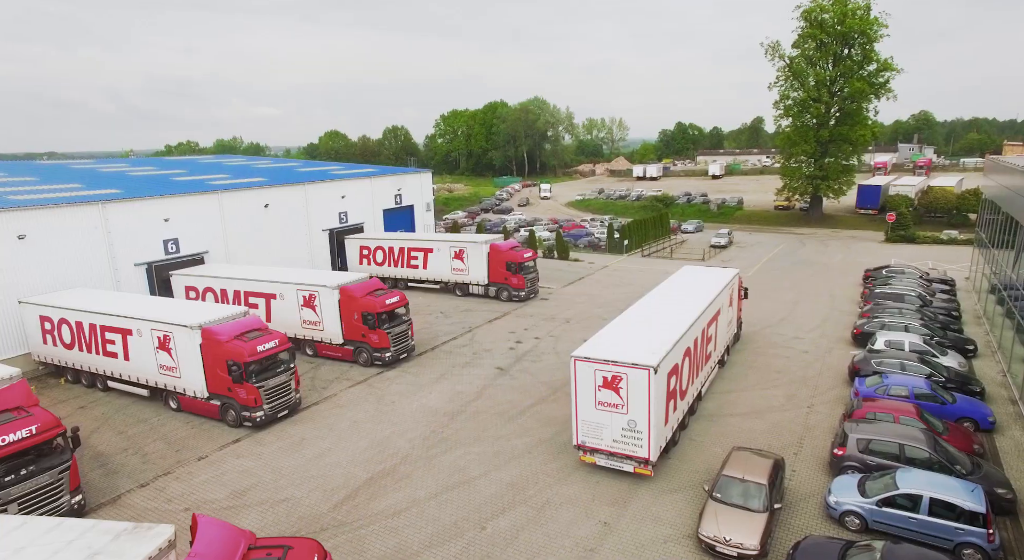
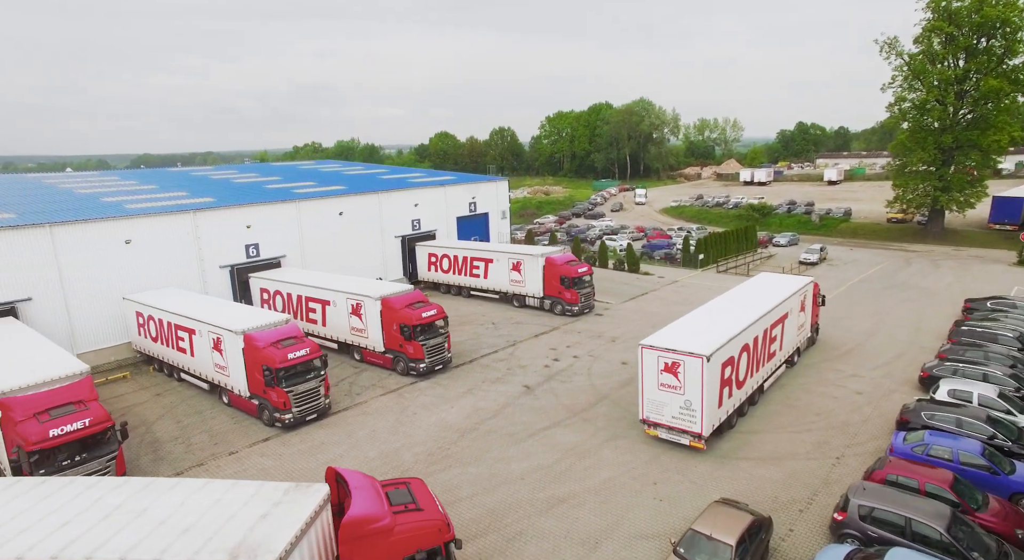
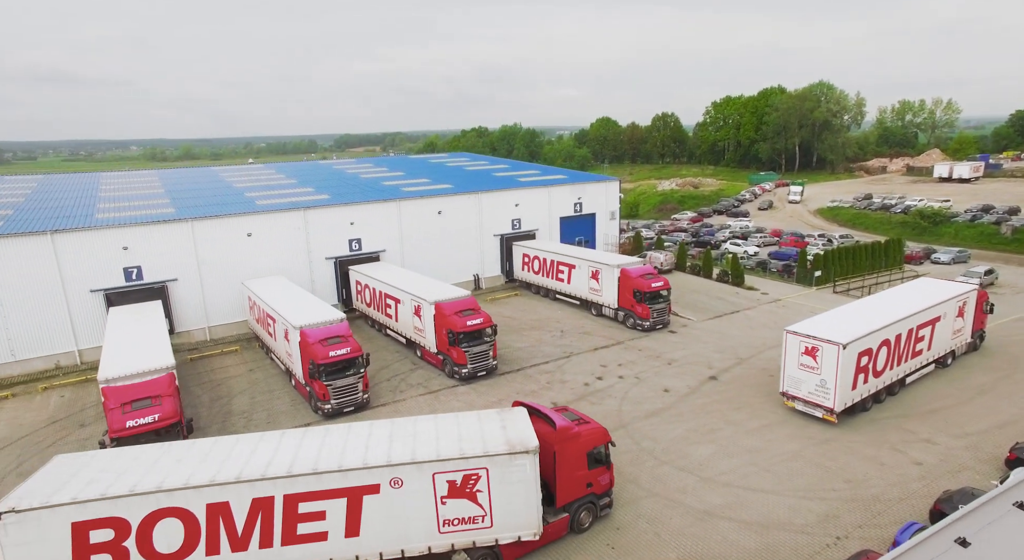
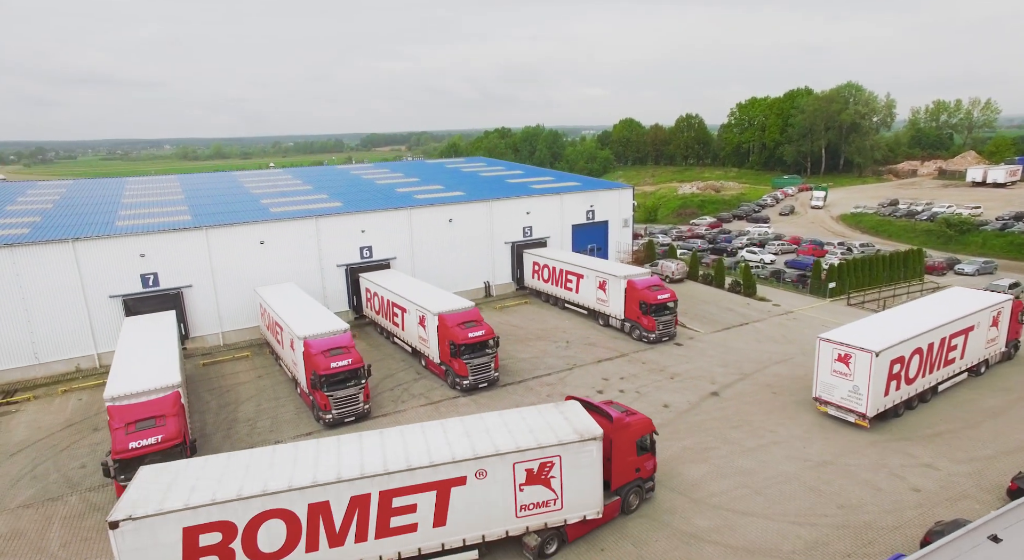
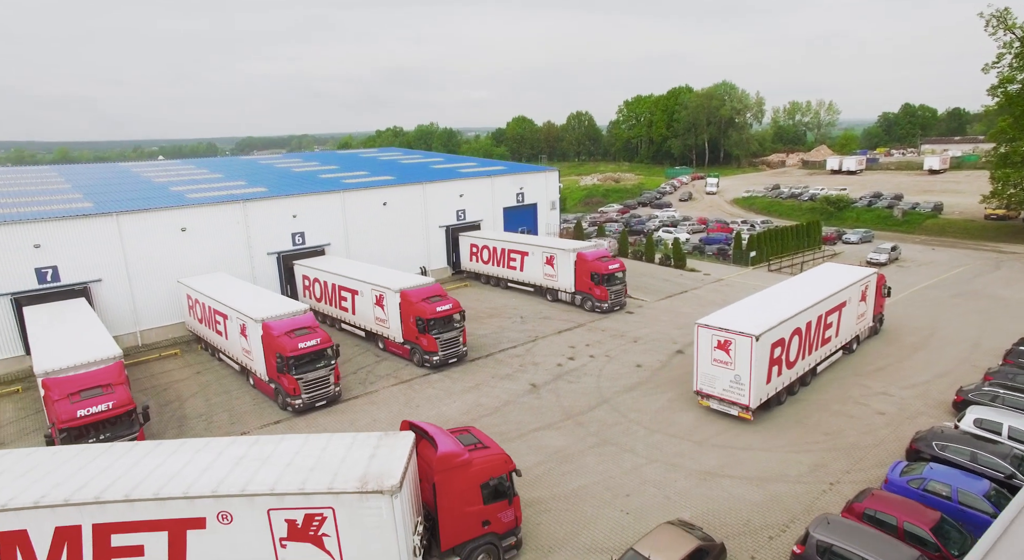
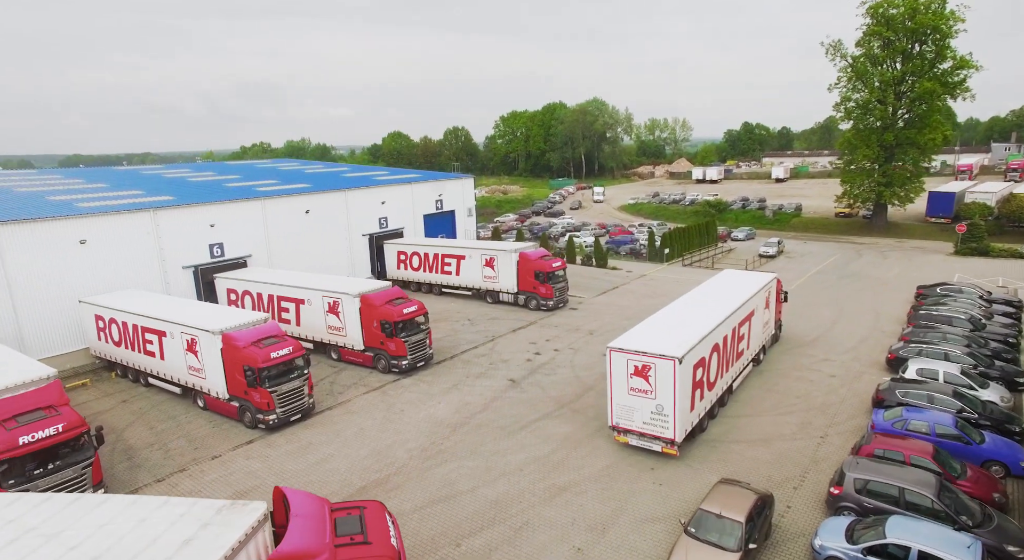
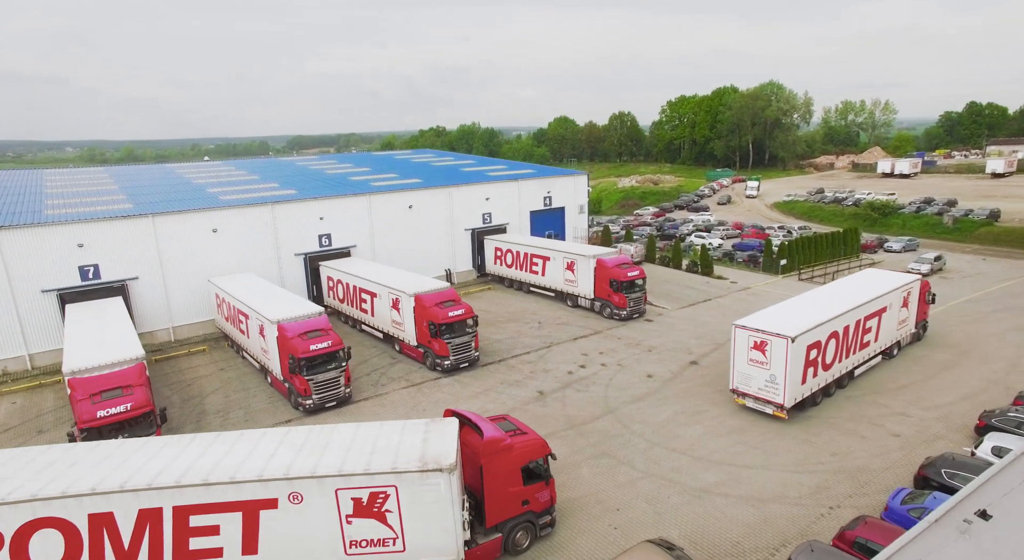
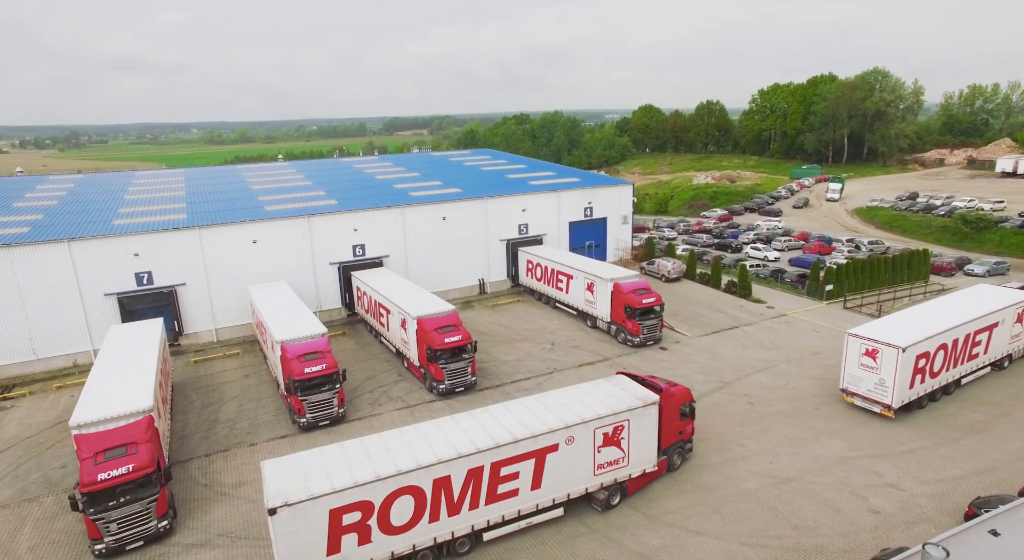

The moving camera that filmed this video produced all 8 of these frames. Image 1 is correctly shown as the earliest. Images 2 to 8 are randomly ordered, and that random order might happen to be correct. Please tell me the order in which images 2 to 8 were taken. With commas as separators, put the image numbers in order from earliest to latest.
6, 2, 5, 7, 3, 4, 8
